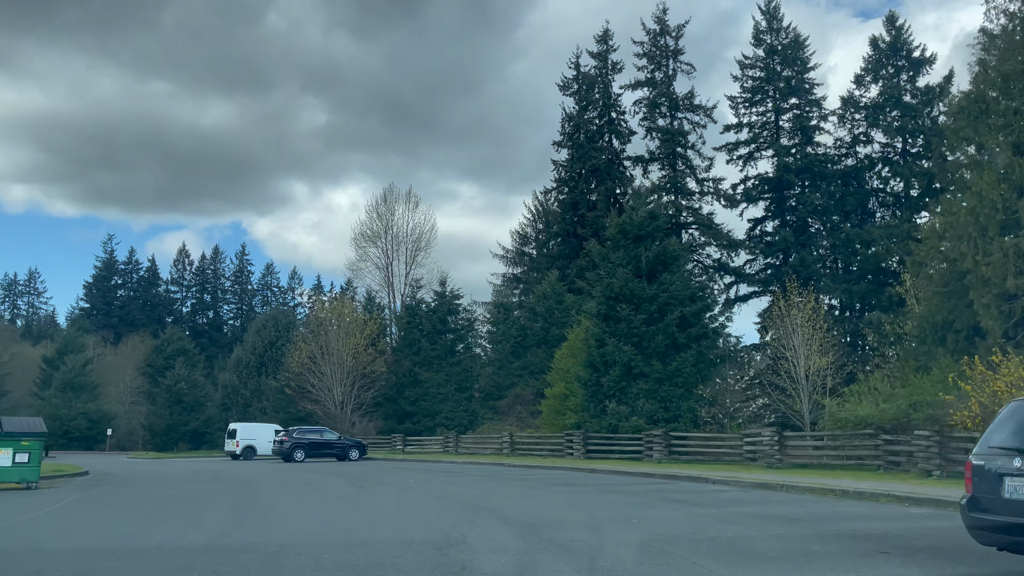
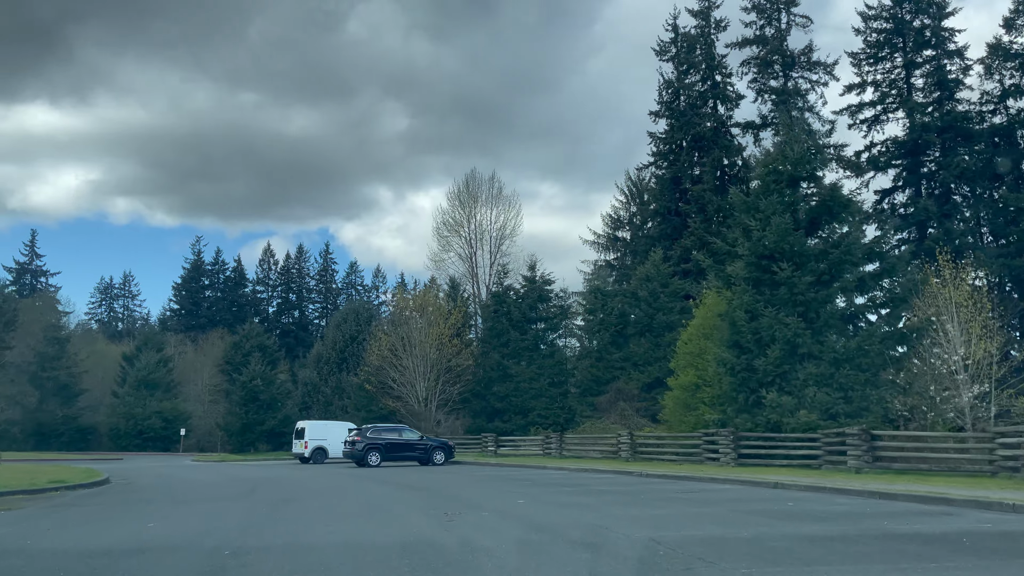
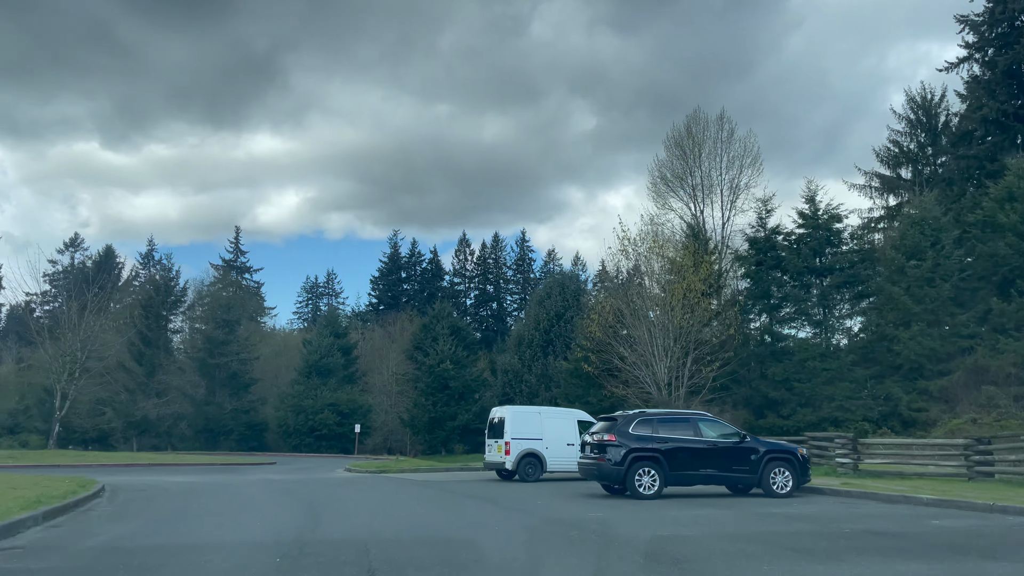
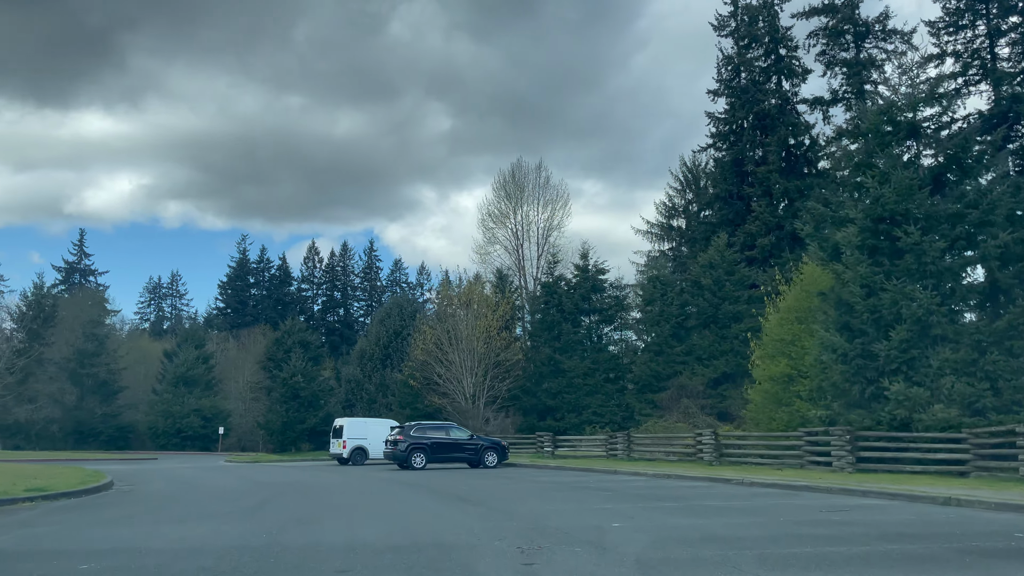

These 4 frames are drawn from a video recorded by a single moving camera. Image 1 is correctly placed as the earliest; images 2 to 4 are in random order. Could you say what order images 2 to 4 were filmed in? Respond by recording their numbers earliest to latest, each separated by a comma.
2, 4, 3
